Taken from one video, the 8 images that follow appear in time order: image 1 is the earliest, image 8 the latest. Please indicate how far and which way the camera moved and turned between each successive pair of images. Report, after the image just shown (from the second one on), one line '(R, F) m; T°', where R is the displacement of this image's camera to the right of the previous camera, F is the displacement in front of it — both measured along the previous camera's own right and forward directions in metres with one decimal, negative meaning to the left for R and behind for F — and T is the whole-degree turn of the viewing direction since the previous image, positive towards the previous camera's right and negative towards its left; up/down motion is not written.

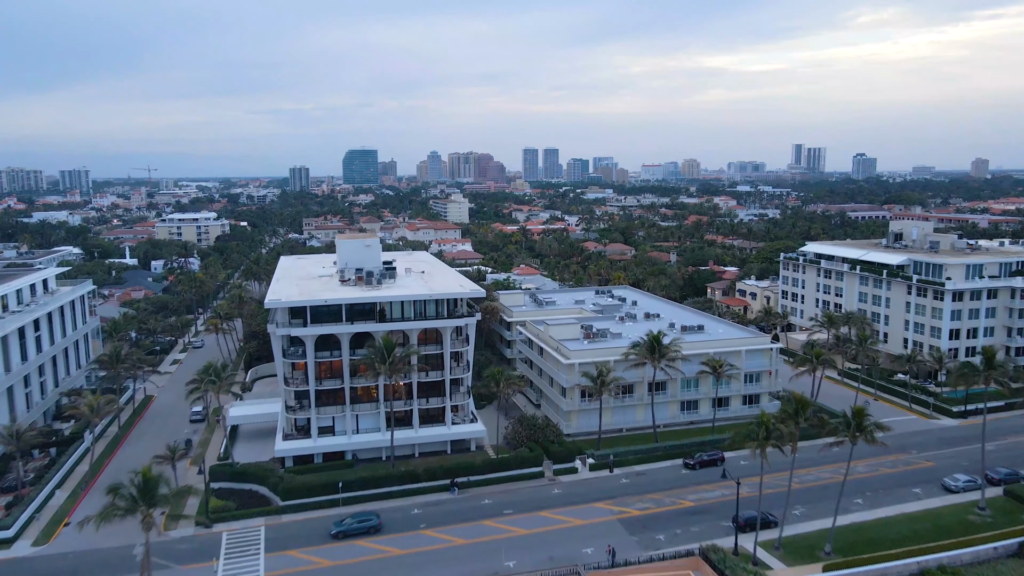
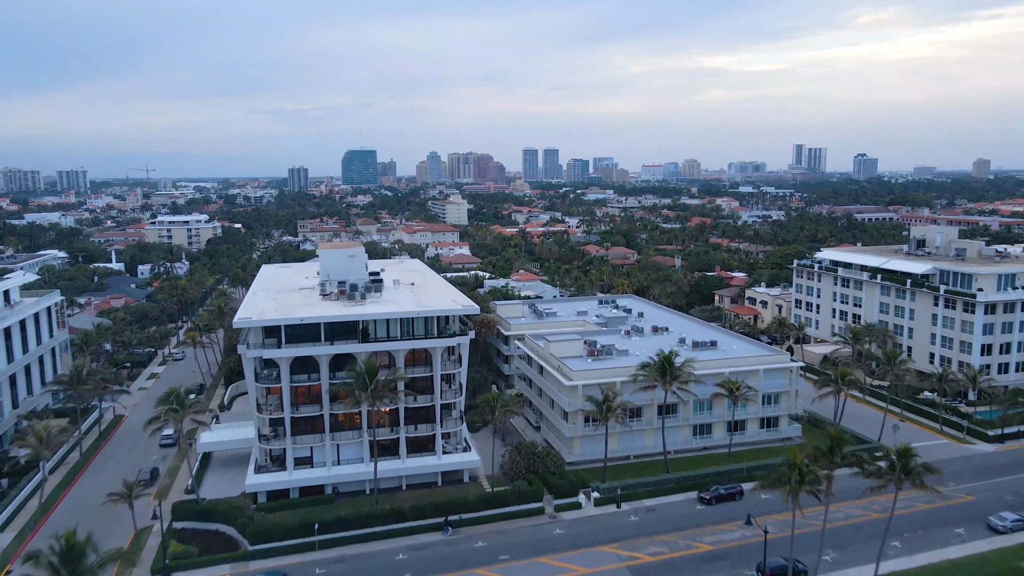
(+0.1, +3.1) m; 0°
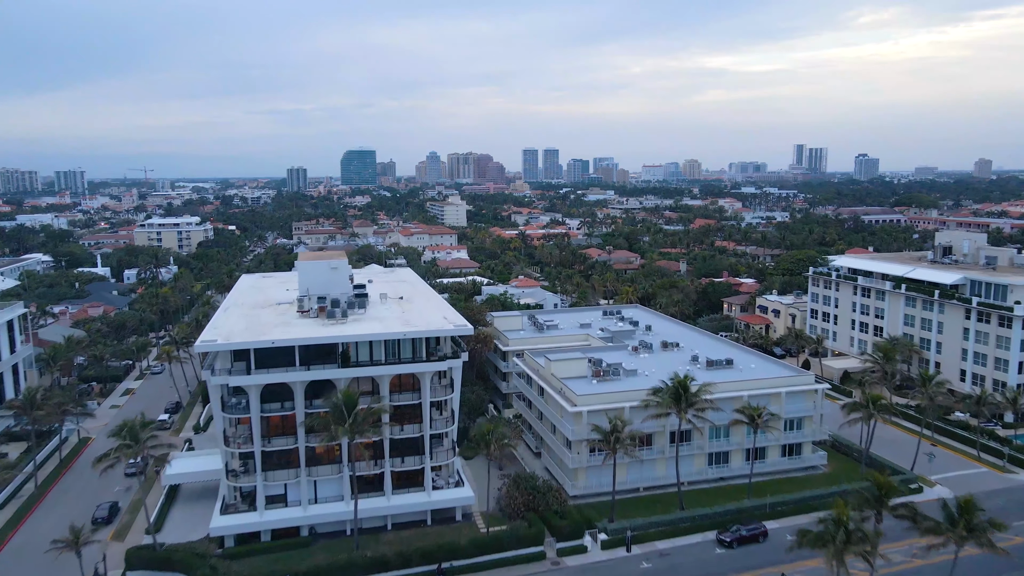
(+0.1, +3.1) m; 0°
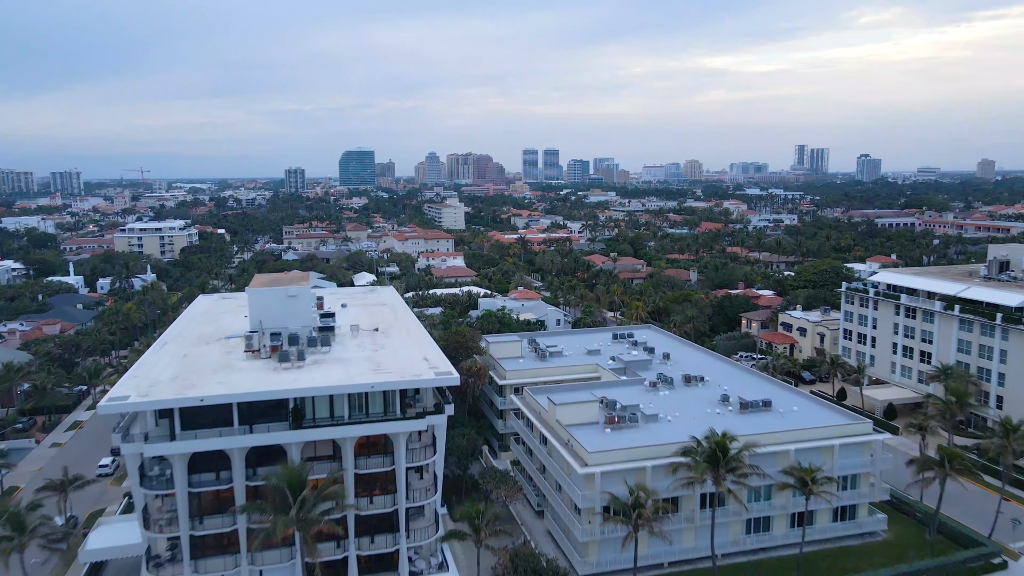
(+0.1, +5.5) m; 0°
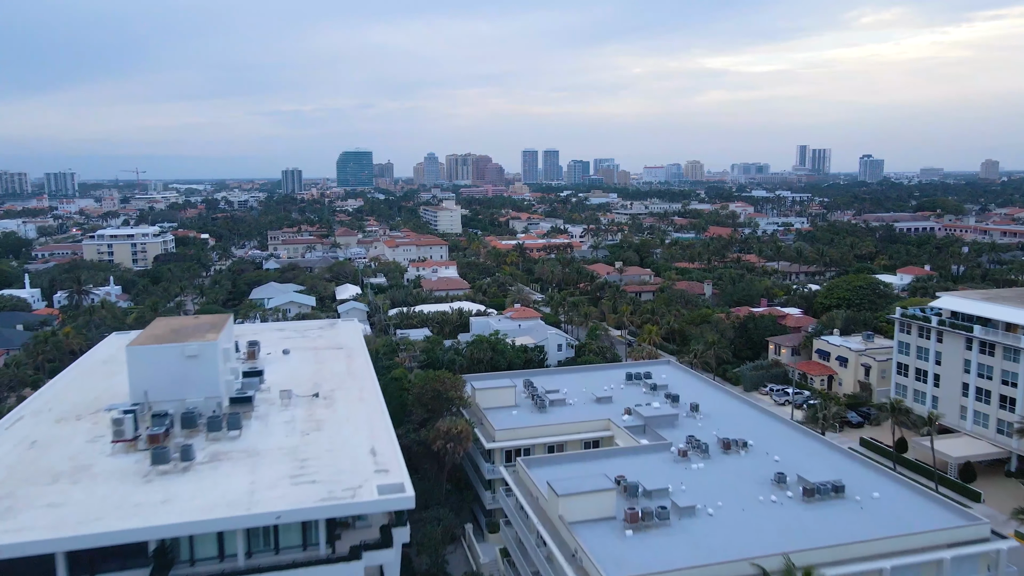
(+0.3, +7.2) m; 0°
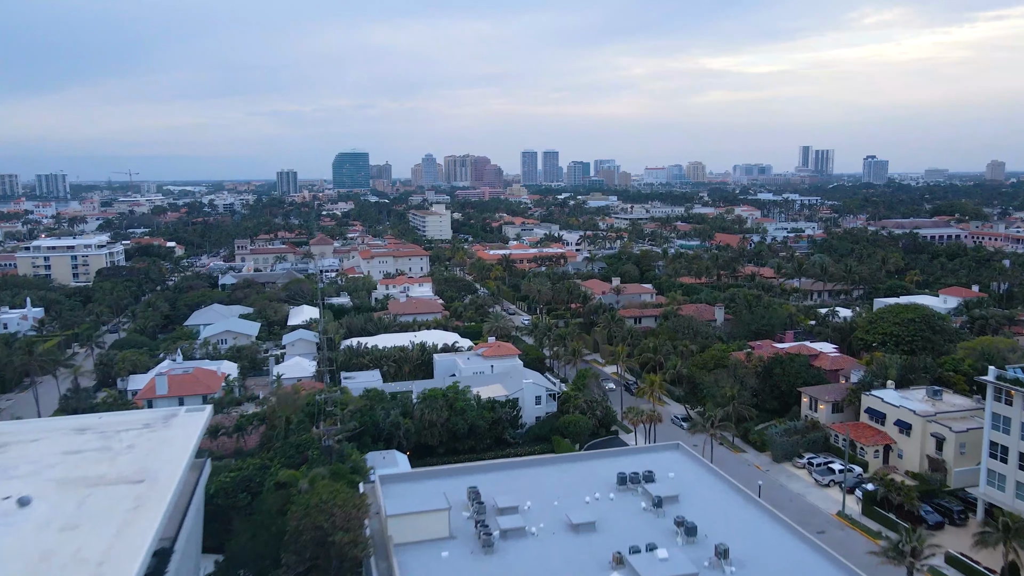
(+2.0, +10.6) m; 0°
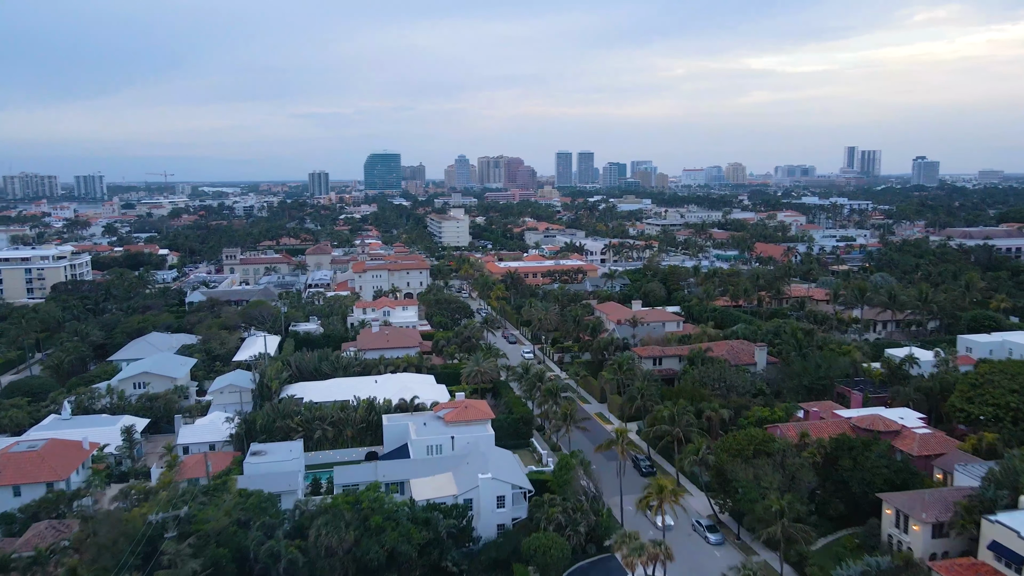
(+3.3, +12.1) m; -3°
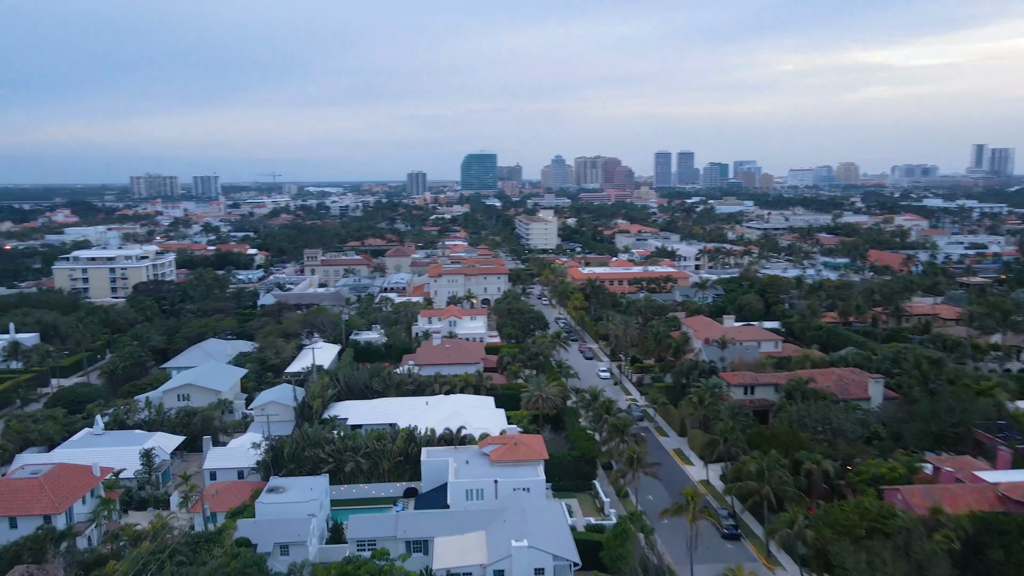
(+1.6, +5.4) m; -8°
